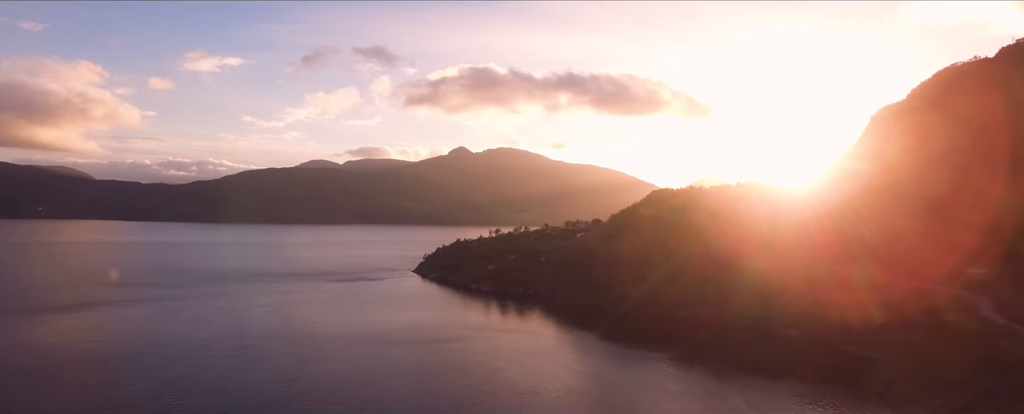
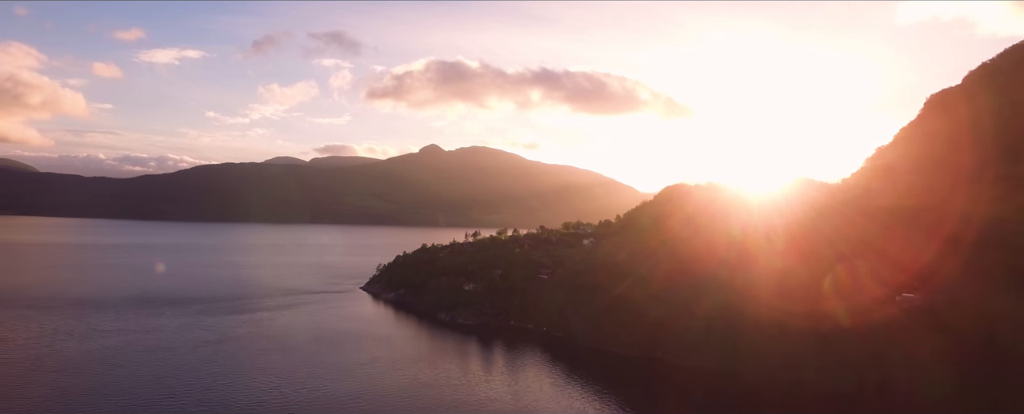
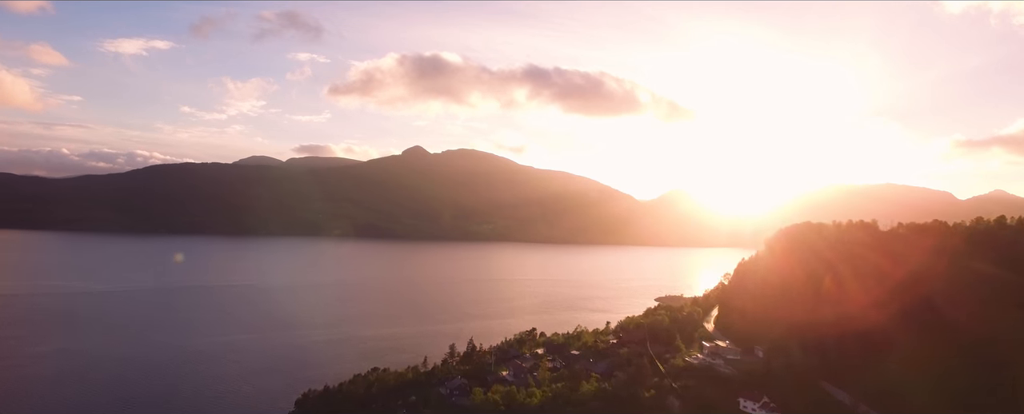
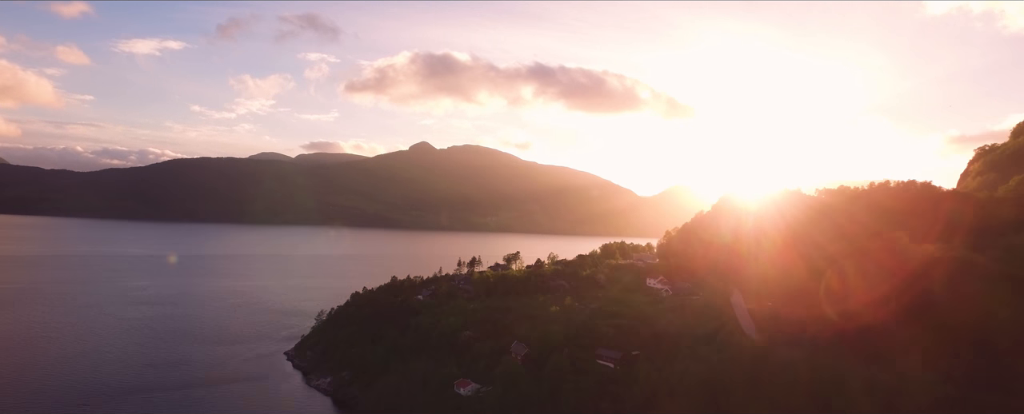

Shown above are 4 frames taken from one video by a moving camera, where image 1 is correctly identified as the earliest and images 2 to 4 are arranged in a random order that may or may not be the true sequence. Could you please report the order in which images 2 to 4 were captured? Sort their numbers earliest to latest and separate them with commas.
2, 4, 3
